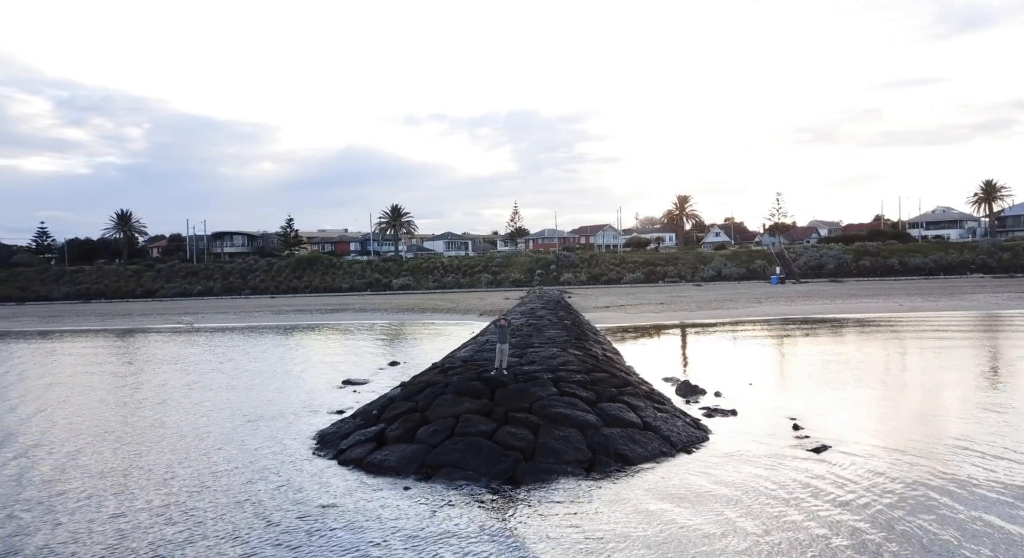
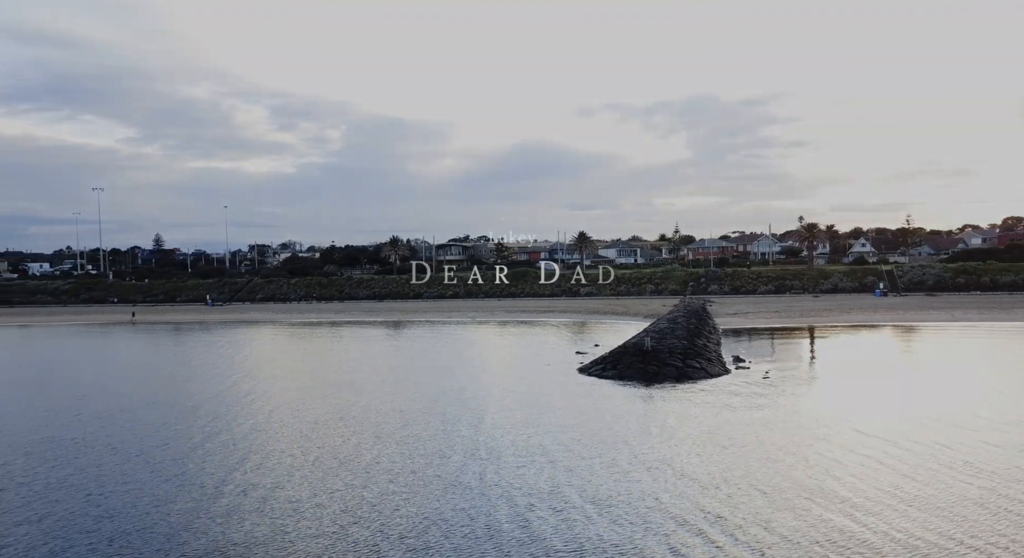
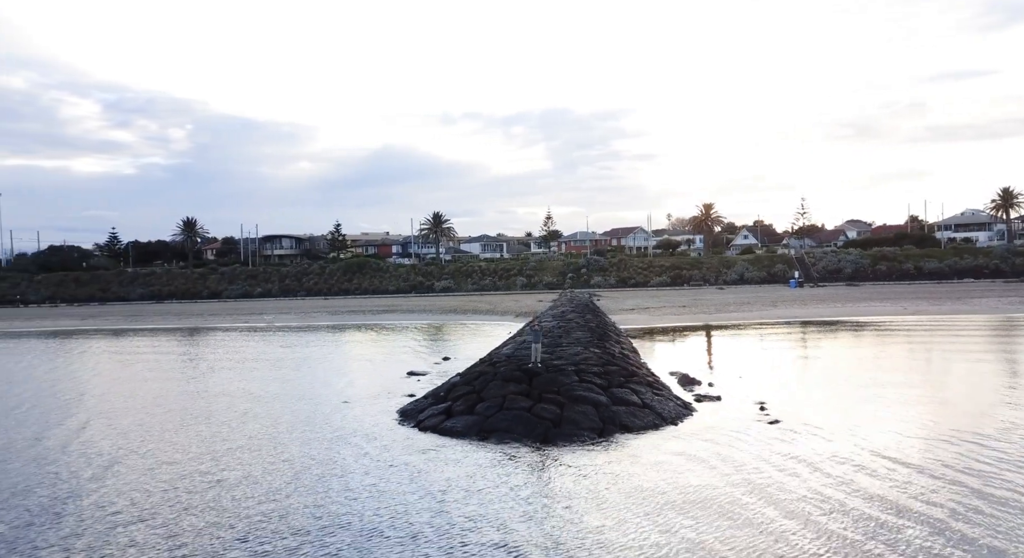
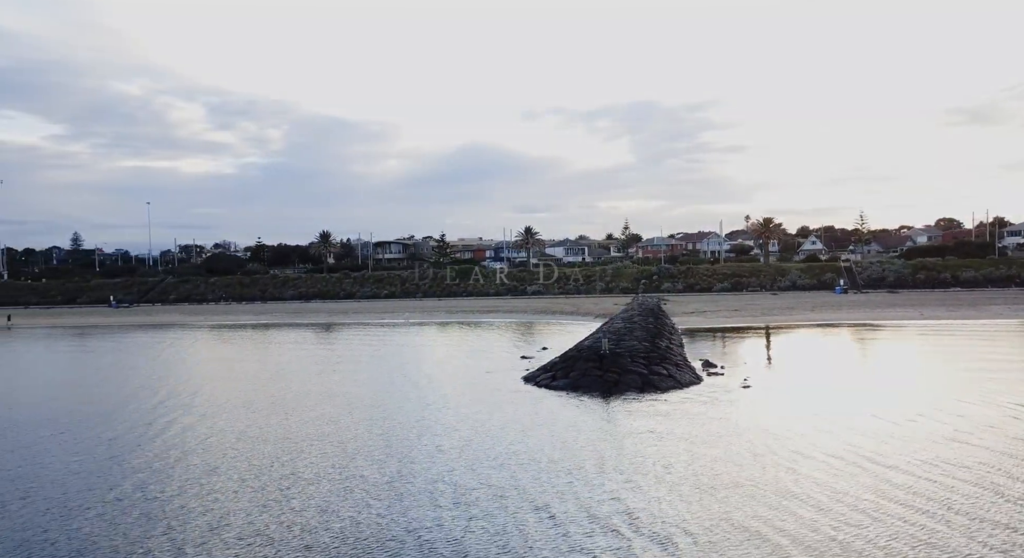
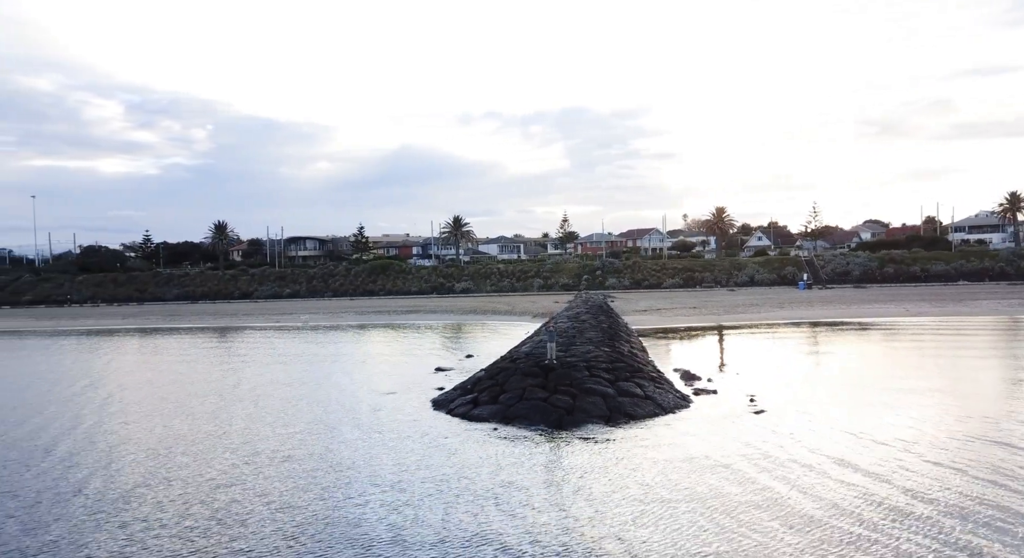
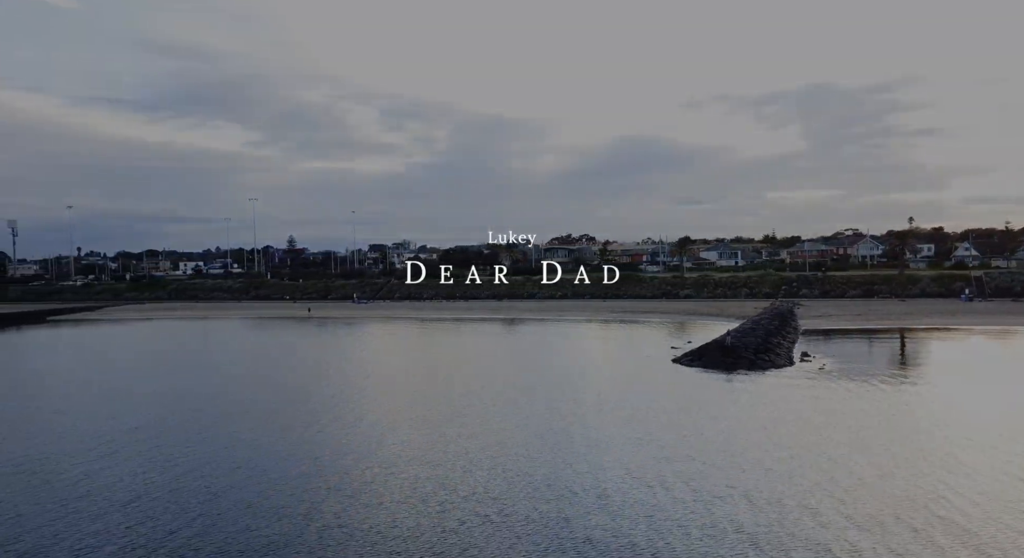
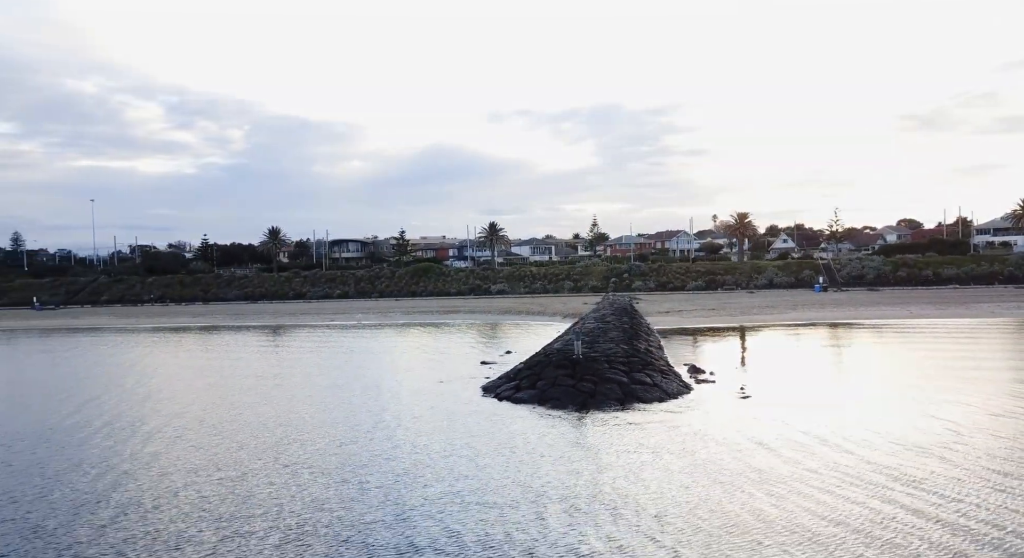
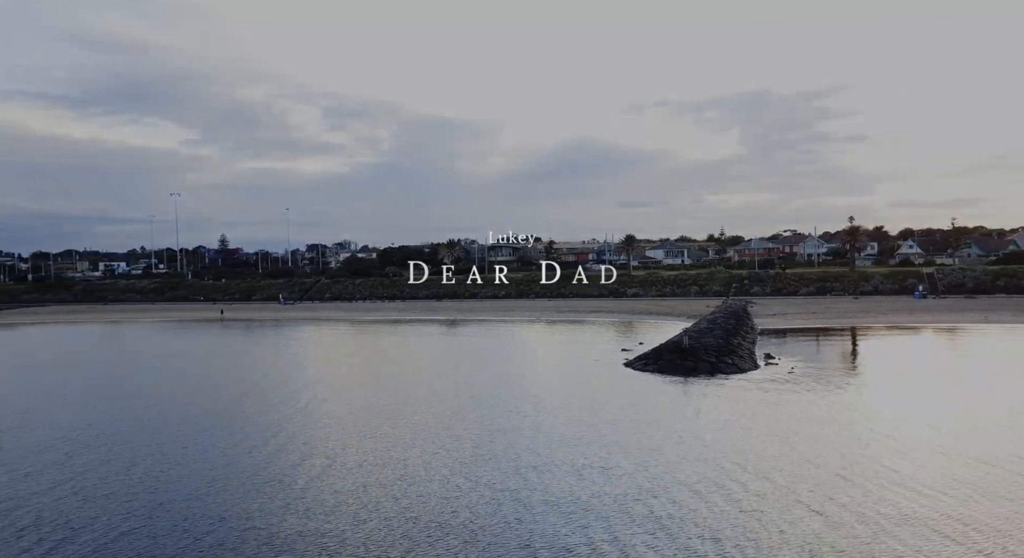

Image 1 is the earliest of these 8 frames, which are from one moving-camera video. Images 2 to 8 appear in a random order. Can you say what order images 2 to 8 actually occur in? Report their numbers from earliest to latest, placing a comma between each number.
3, 5, 7, 4, 2, 8, 6
